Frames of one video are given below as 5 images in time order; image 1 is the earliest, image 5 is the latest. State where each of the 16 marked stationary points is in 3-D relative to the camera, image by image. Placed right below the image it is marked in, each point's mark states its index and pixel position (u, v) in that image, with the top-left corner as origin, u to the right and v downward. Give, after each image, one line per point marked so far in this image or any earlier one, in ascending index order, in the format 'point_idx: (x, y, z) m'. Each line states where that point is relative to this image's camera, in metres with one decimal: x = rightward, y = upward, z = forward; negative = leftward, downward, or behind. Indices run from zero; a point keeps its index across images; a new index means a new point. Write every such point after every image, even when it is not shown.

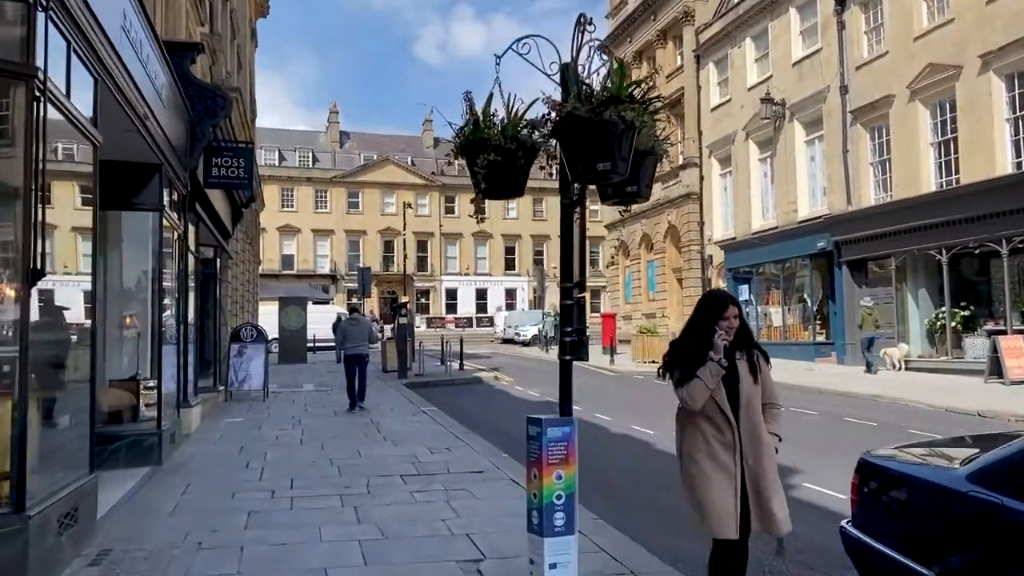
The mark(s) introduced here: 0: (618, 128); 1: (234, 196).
0: (+0.5, +0.8, +4.0) m
1: (-5.5, +1.9, +15.9) m
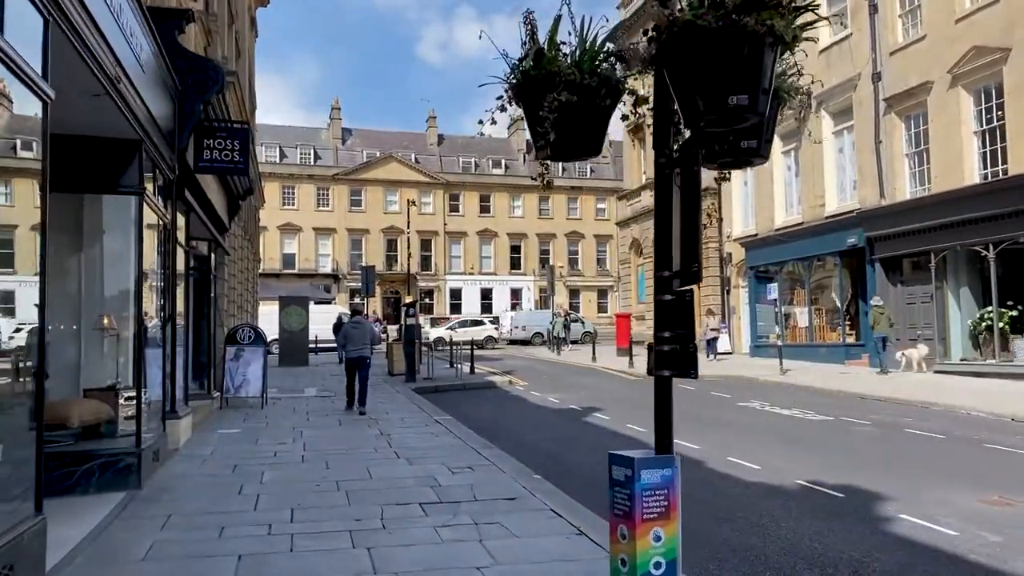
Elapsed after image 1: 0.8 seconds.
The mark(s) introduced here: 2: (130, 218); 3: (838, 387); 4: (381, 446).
0: (+0.9, +0.8, +2.8) m
1: (-5.2, +2.0, +14.7) m
2: (-3.9, +0.7, +8.3) m
3: (+7.0, -2.1, +17.2) m
4: (-1.6, -1.9, +9.6) m
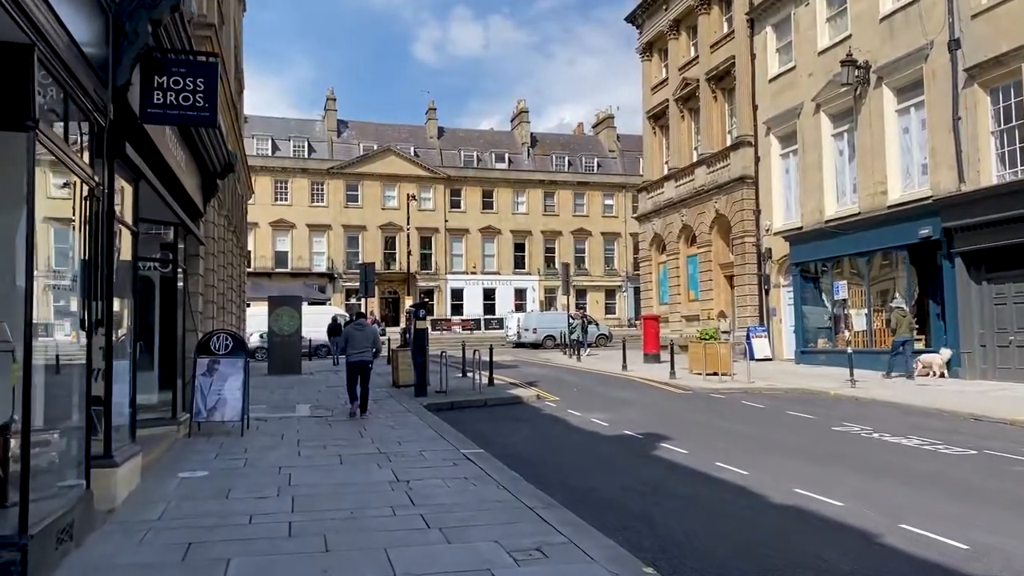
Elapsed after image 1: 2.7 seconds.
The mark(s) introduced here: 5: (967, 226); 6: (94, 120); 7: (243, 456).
0: (+1.5, +0.9, 0.0) m
1: (-4.6, +2.0, +11.9) m
2: (-3.3, +0.8, +5.5) m
3: (+7.5, -2.1, +14.5) m
4: (-1.0, -1.9, +6.8) m
5: (+9.9, +1.4, +17.5) m
6: (-3.4, +1.4, +6.5) m
7: (-3.2, -2.0, +9.5) m
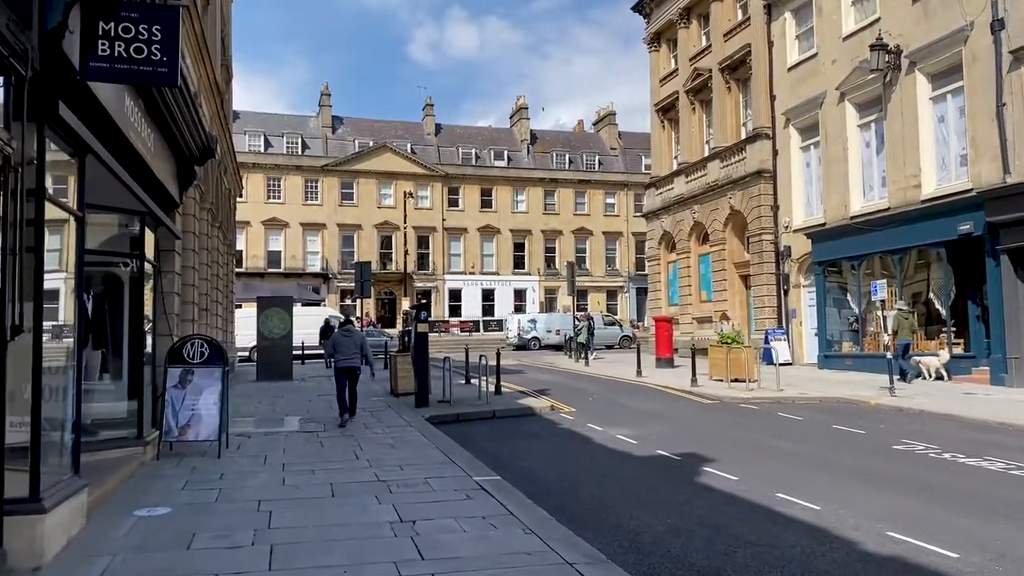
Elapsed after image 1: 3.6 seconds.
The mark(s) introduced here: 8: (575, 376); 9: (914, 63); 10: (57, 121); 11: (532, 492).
0: (+1.8, +0.9, -1.4) m
1: (-4.4, +2.0, +10.4) m
2: (-3.1, +0.8, +4.0) m
3: (+7.7, -2.1, +13.1) m
4: (-0.7, -1.8, +5.4) m
5: (+10.1, +1.4, +16.2) m
6: (-3.1, +1.4, +5.1) m
7: (-3.0, -2.0, +8.0) m
8: (+1.6, -2.2, +19.7) m
9: (+9.5, +5.3, +19.0) m
10: (-3.3, +1.2, +5.8) m
11: (+0.2, -2.0, +8.0) m
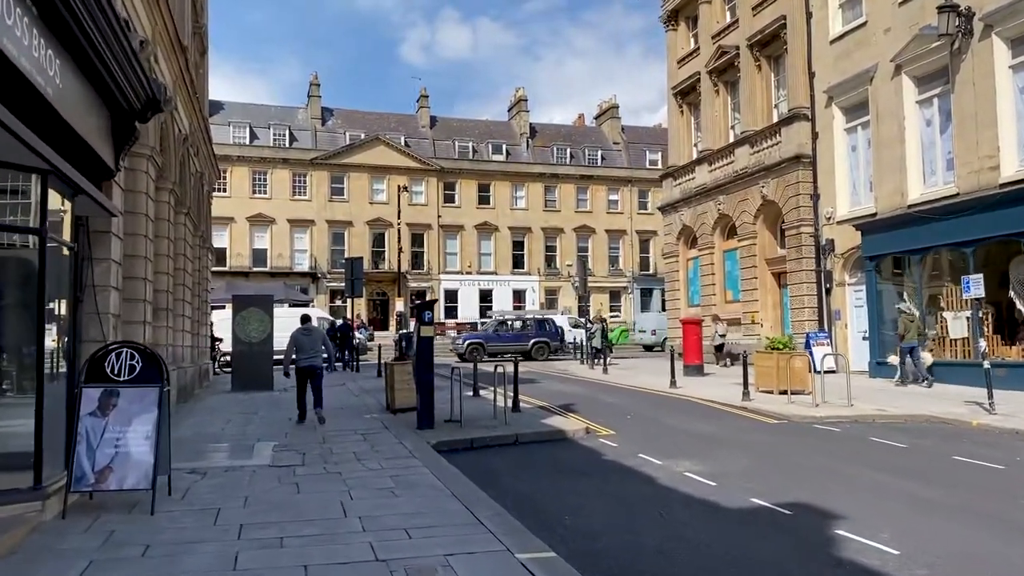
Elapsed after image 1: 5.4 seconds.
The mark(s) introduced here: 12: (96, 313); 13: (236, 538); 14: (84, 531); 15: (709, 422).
0: (+2.3, +1.0, -4.0) m
1: (-4.0, +2.1, +7.8) m
2: (-2.6, +0.9, +1.4) m
3: (+8.1, -2.0, +10.5) m
4: (-0.3, -1.7, +2.8) m
5: (+10.5, +1.4, +13.7) m
6: (-2.7, +1.5, +2.4) m
7: (-2.5, -1.9, +5.4) m
8: (+1.9, -2.1, +17.0) m
9: (+9.9, +5.4, +16.5) m
10: (-2.8, +1.3, +3.2) m
11: (+0.6, -1.9, +5.4) m
12: (-4.8, -0.3, +9.3) m
13: (-2.1, -1.9, +6.2) m
14: (-3.4, -1.9, +6.4) m
15: (+2.9, -2.0, +12.1) m
